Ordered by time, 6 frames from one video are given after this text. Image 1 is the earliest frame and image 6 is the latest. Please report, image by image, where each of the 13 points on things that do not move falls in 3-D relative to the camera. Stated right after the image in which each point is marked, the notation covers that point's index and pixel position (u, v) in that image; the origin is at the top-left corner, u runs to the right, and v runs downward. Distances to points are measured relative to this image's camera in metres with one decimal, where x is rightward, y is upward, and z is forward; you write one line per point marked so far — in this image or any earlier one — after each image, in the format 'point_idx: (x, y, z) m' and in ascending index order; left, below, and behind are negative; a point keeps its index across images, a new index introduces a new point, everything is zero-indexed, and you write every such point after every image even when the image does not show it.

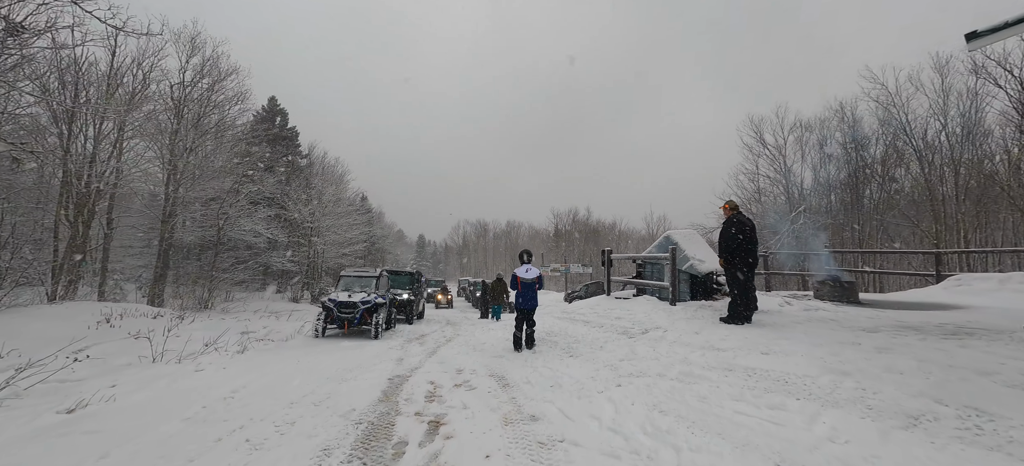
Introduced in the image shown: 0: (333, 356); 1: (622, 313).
0: (-3.5, -2.4, +8.2) m
1: (+2.1, -1.5, +7.9) m
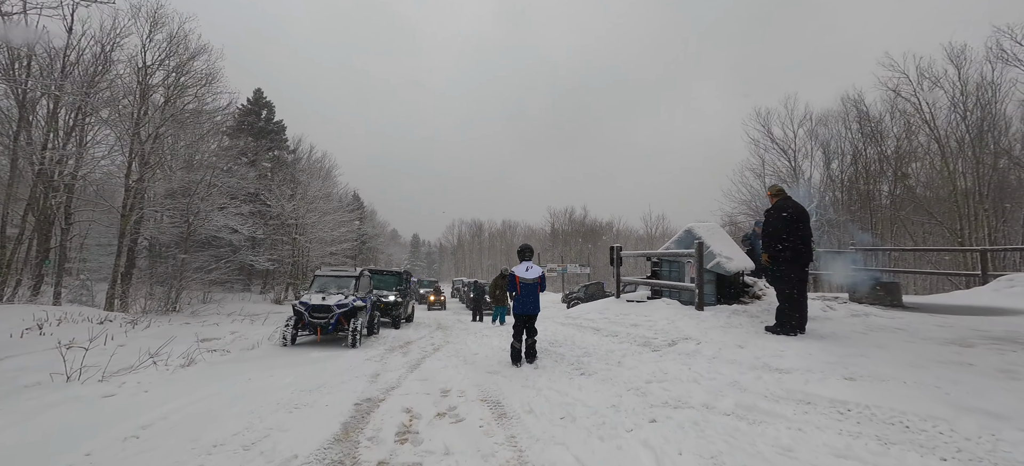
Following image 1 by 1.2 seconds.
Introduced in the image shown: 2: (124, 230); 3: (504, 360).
0: (-3.6, -2.3, +6.9) m
1: (+2.0, -1.4, +6.7) m
2: (-13.3, +0.1, +14.1) m
3: (-0.1, -2.0, +6.5) m
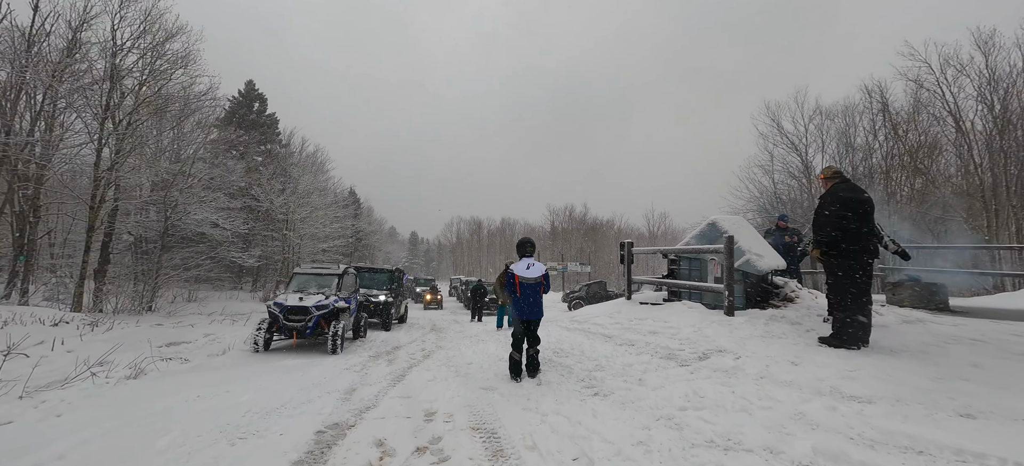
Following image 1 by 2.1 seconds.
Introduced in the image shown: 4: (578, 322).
0: (-3.6, -2.1, +6.0) m
1: (+2.0, -1.3, +5.8) m
2: (-13.3, +0.3, +13.1) m
3: (-0.1, -1.9, +5.6) m
4: (+1.2, -1.6, +7.4) m
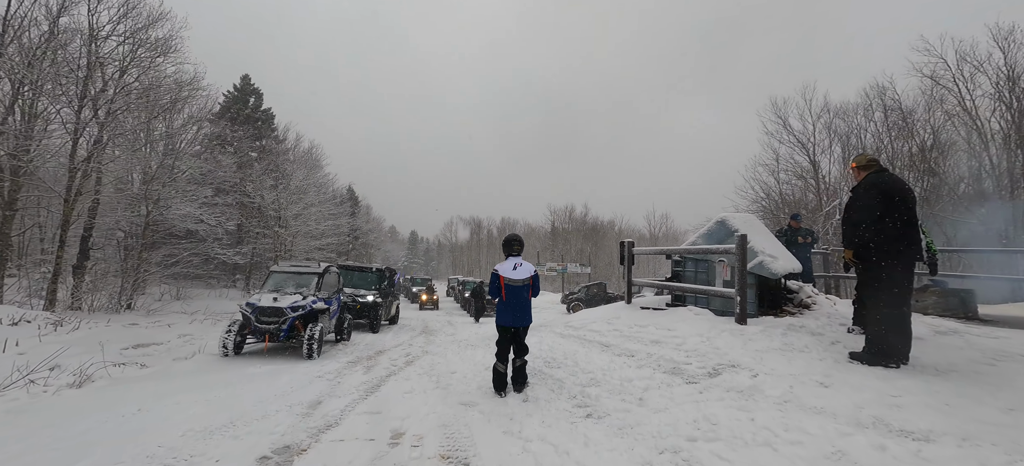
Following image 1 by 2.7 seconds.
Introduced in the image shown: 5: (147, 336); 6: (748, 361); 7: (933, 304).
0: (-3.8, -2.1, +5.4) m
1: (+1.9, -1.3, +5.2) m
2: (-13.5, +0.5, +12.6) m
3: (-0.3, -1.8, +5.0) m
4: (+1.0, -1.6, +6.8) m
5: (-8.3, -2.3, +9.4) m
6: (+2.2, -1.2, +4.0) m
7: (+7.1, -1.2, +7.0) m
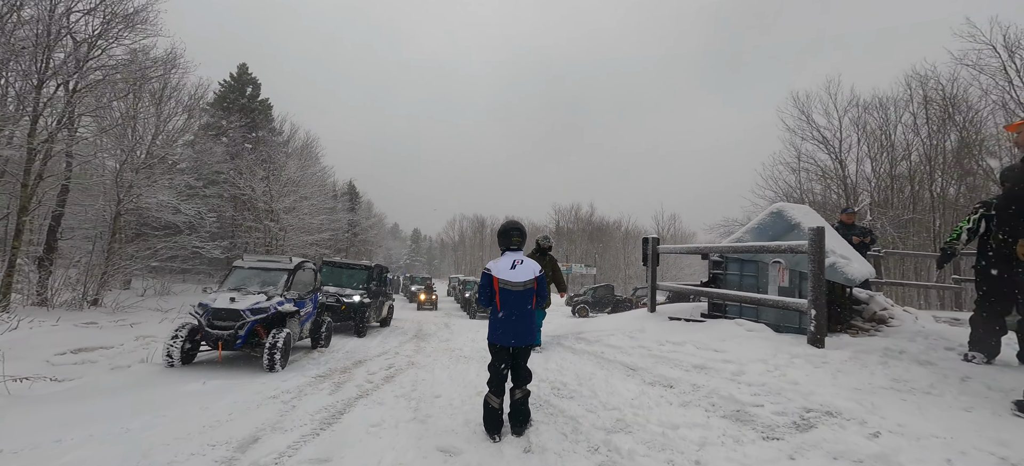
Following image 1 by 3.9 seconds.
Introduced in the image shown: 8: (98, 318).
0: (-3.8, -1.9, +4.2) m
1: (+1.8, -1.2, +4.0) m
2: (-13.4, +0.8, +11.5) m
3: (-0.3, -1.7, +3.8) m
4: (+1.0, -1.5, +5.6) m
5: (-8.3, -2.1, +8.3) m
6: (+2.2, -1.1, +2.7) m
7: (+7.1, -1.2, +5.7) m
8: (-10.3, -2.1, +10.3) m
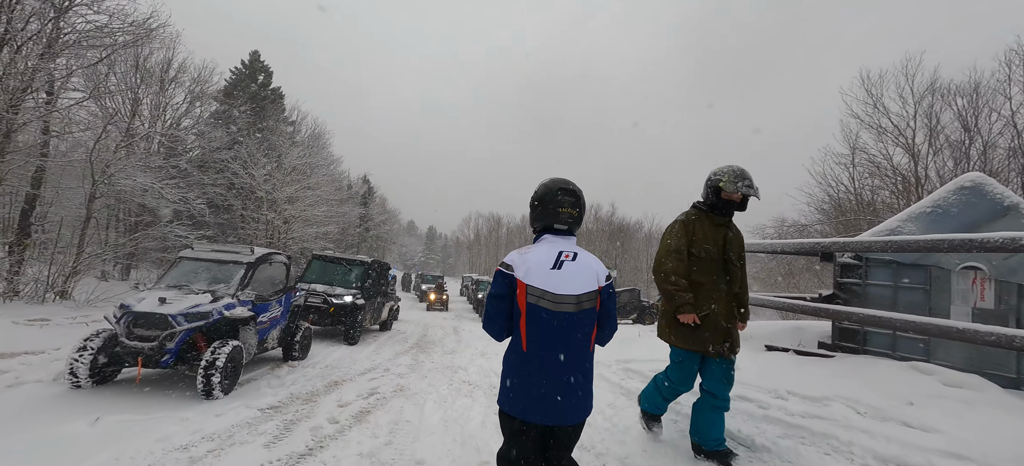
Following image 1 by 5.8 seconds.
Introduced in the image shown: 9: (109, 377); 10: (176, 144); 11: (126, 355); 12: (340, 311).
0: (-3.7, -1.7, +2.6) m
1: (+2.0, -1.1, +2.2) m
2: (-12.9, +1.2, +10.3) m
3: (-0.2, -1.6, +2.1) m
4: (+1.2, -1.3, +3.9) m
5: (-8.0, -1.8, +6.9) m
6: (+2.3, -1.0, +0.9) m
7: (+7.3, -1.2, +3.7) m
8: (-9.9, -1.8, +9.0) m
9: (-4.7, -1.7, +4.9) m
10: (-13.2, +3.5, +16.2) m
11: (-4.3, -1.4, +4.7) m
12: (-3.7, -1.7, +8.7) m
